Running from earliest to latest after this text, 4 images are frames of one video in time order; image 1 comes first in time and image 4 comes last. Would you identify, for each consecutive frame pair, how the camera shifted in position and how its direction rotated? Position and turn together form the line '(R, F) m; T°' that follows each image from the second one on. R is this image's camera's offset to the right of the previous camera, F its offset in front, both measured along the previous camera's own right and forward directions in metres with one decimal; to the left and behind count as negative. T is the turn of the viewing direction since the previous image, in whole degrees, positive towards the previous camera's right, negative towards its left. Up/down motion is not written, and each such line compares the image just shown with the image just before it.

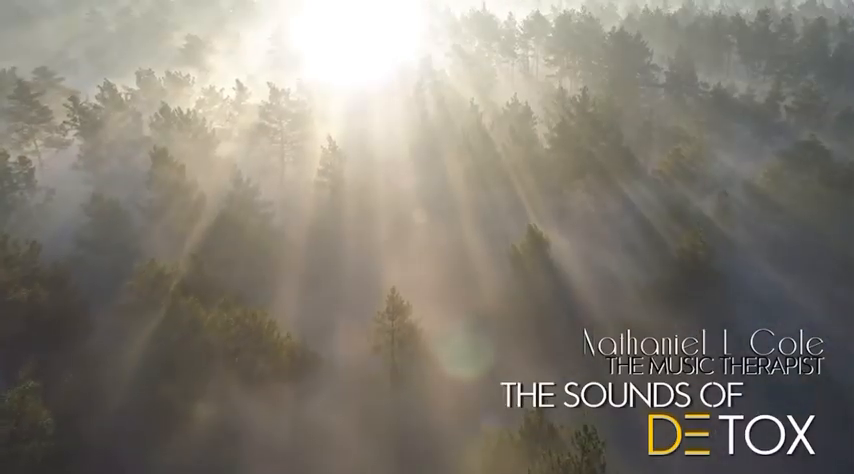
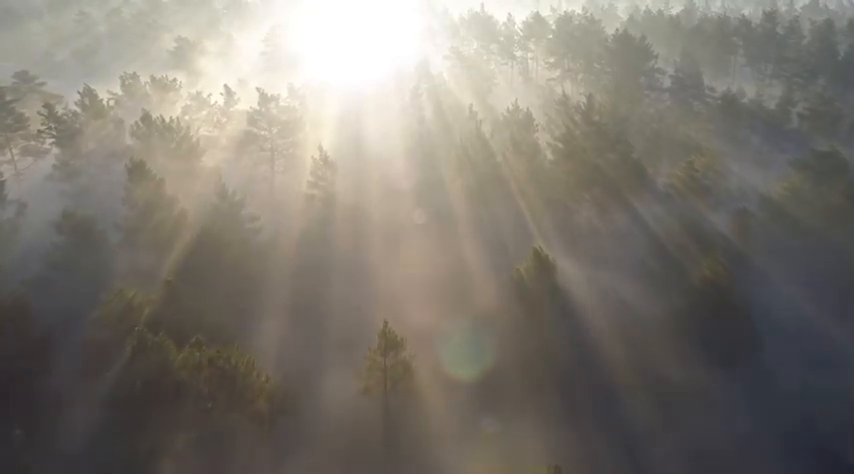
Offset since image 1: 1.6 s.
(+0.1, +2.7) m; 0°
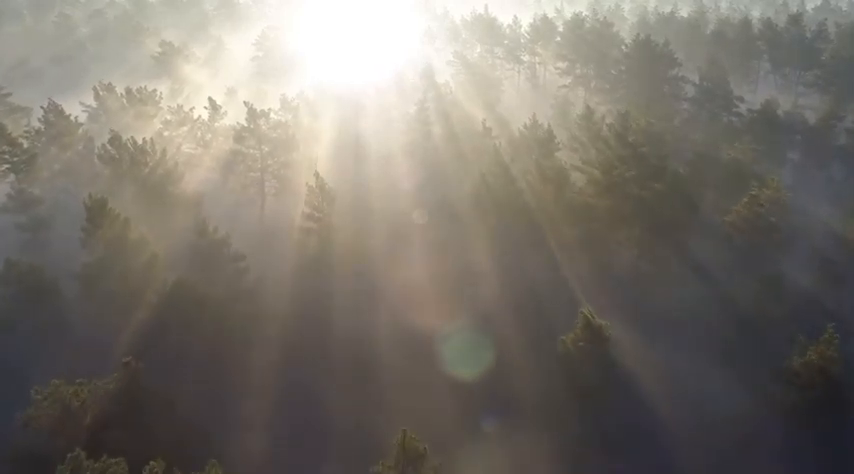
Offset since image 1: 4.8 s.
(-1.2, +6.2) m; 0°
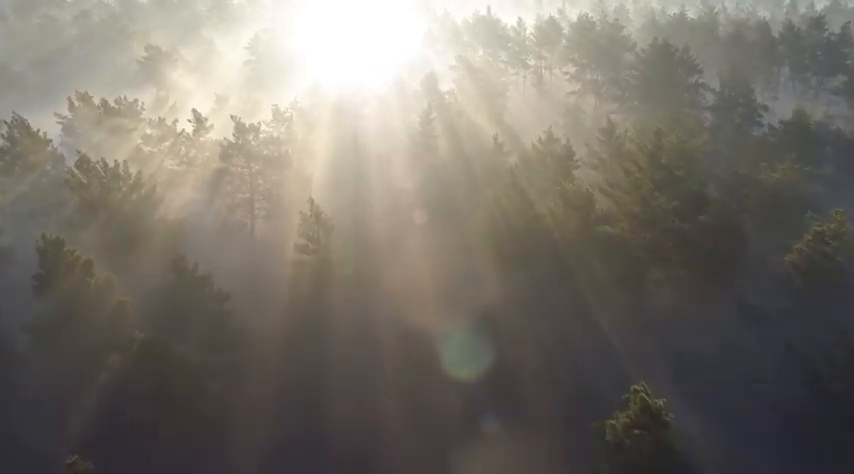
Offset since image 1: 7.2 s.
(-0.7, +4.7) m; 0°
